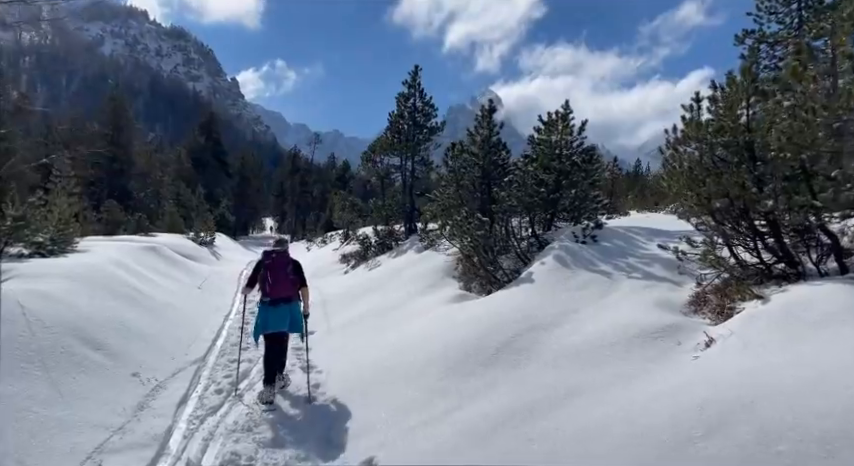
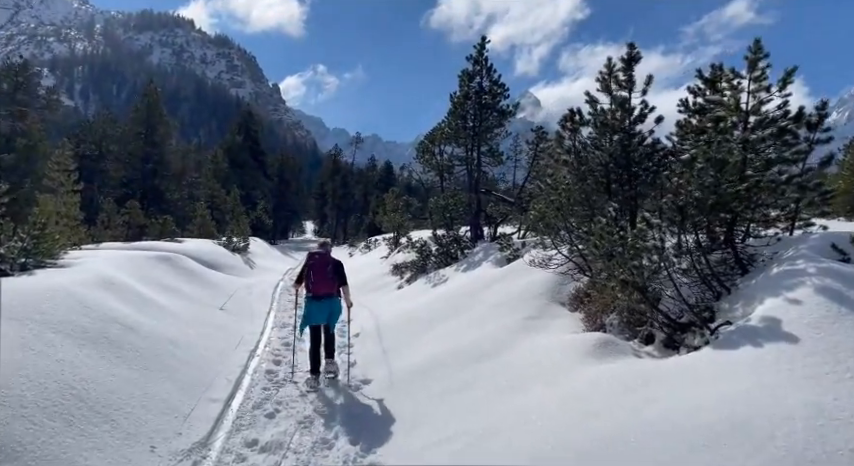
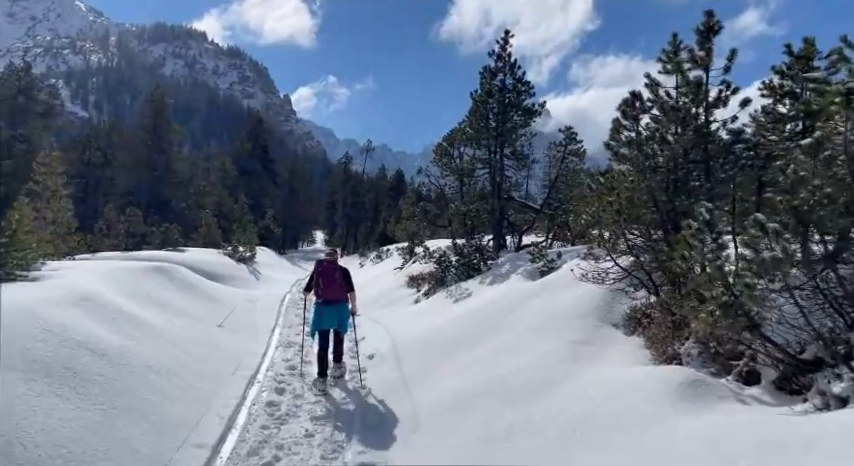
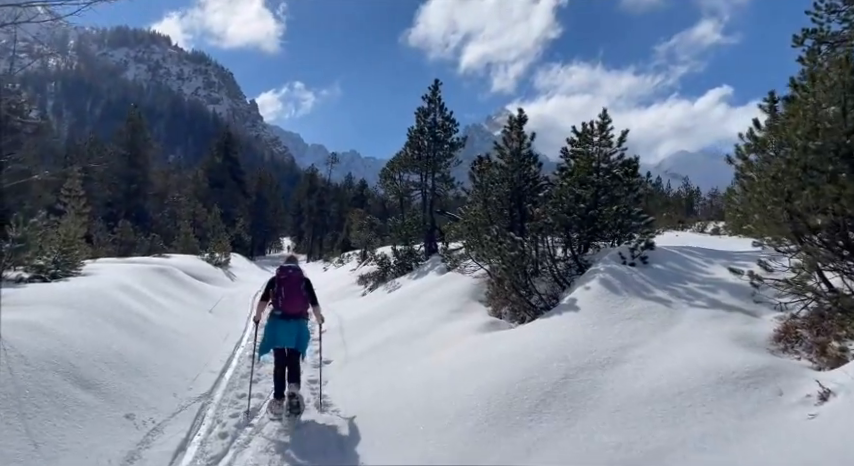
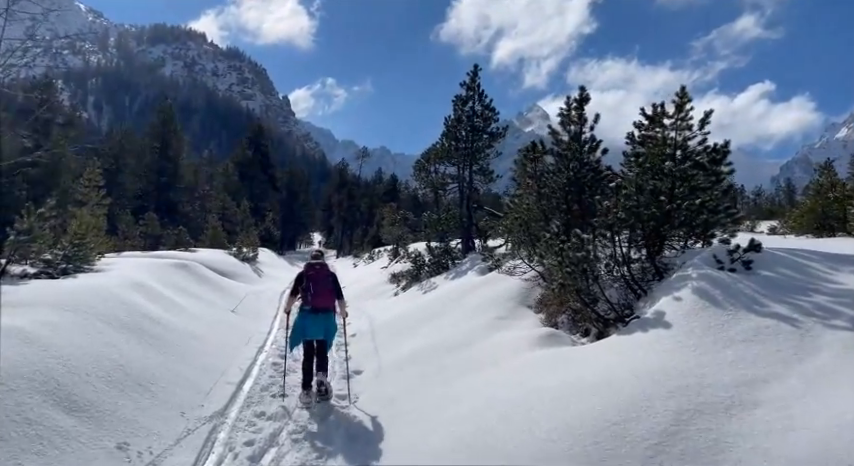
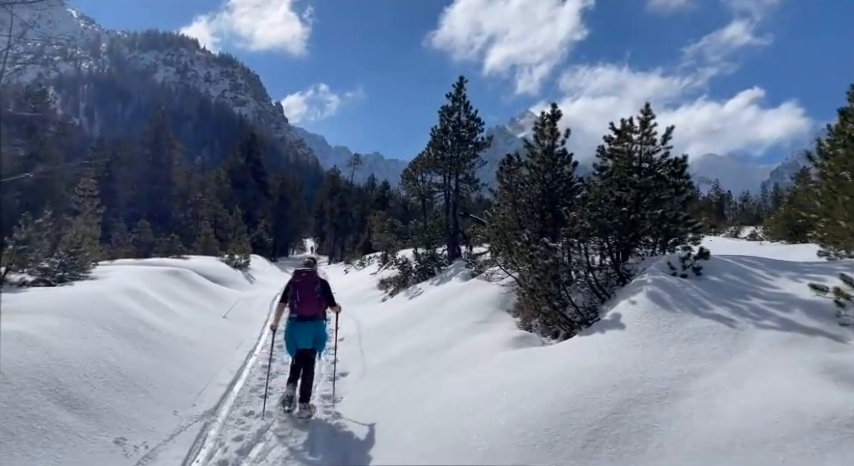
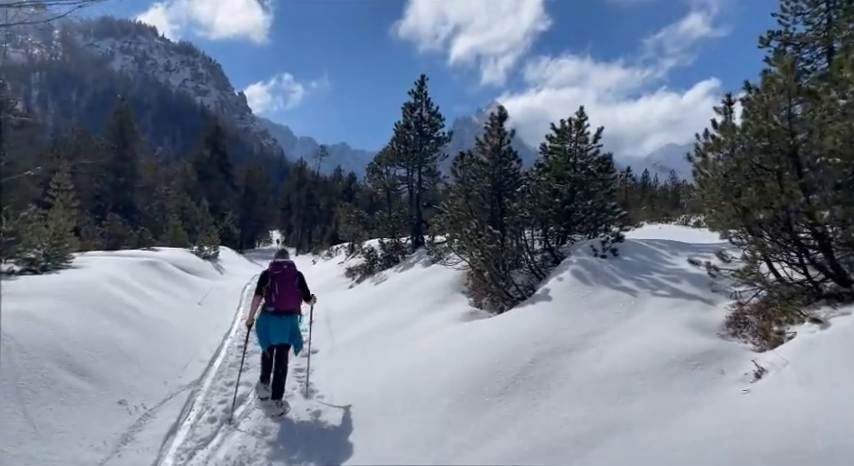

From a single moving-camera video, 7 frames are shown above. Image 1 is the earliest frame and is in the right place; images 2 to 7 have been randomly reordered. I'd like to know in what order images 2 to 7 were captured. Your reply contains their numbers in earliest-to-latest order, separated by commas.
7, 4, 6, 5, 2, 3
